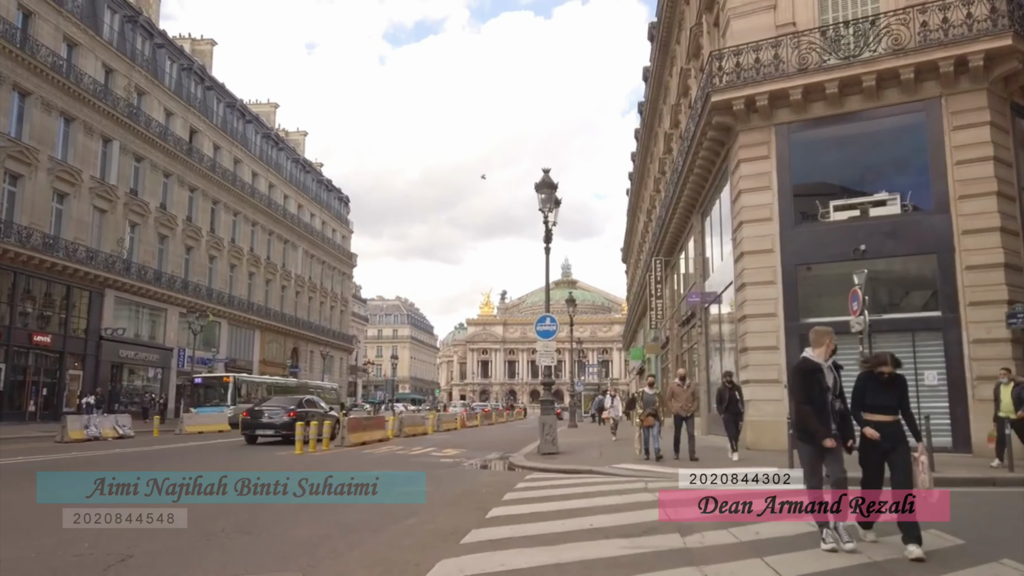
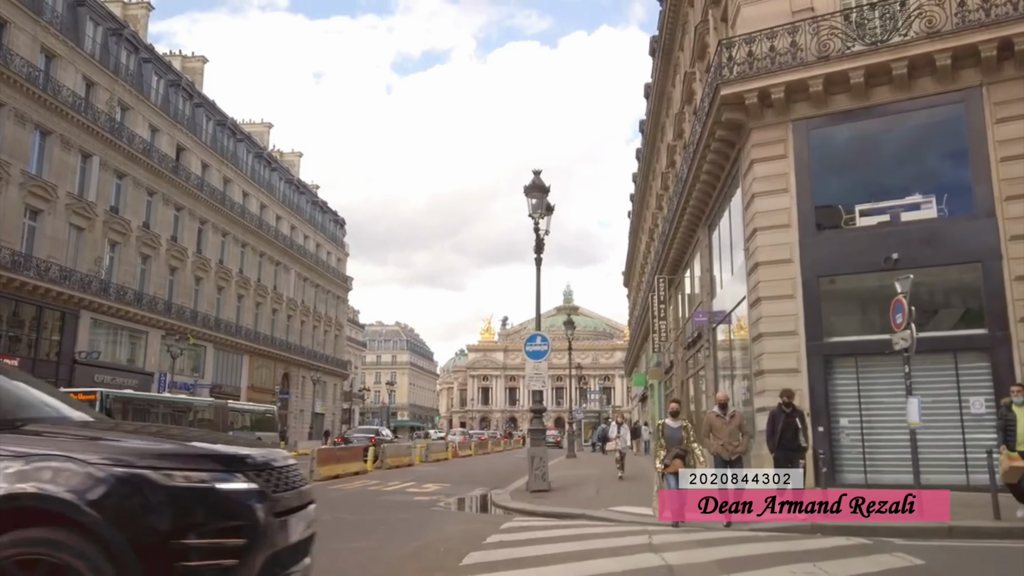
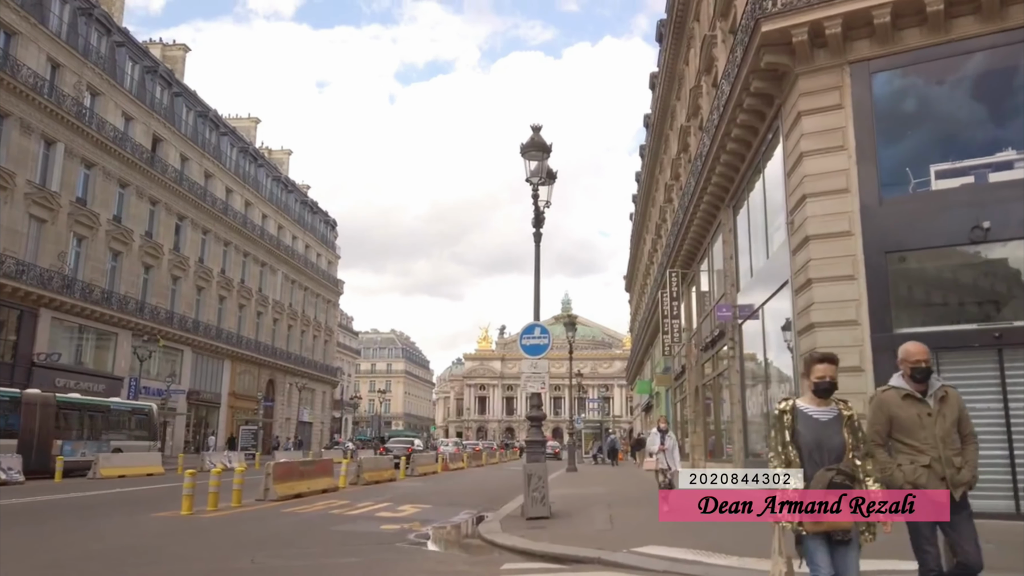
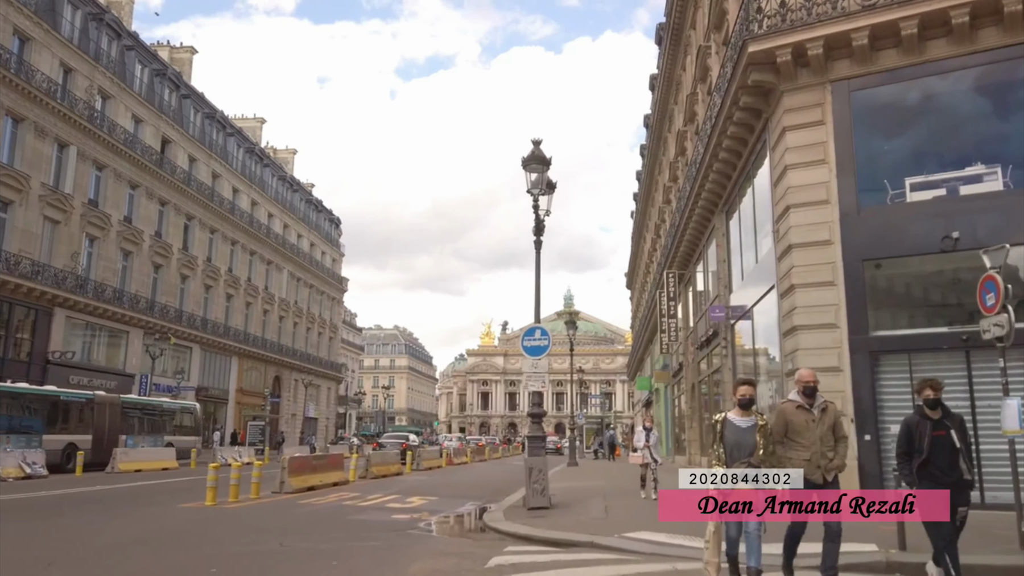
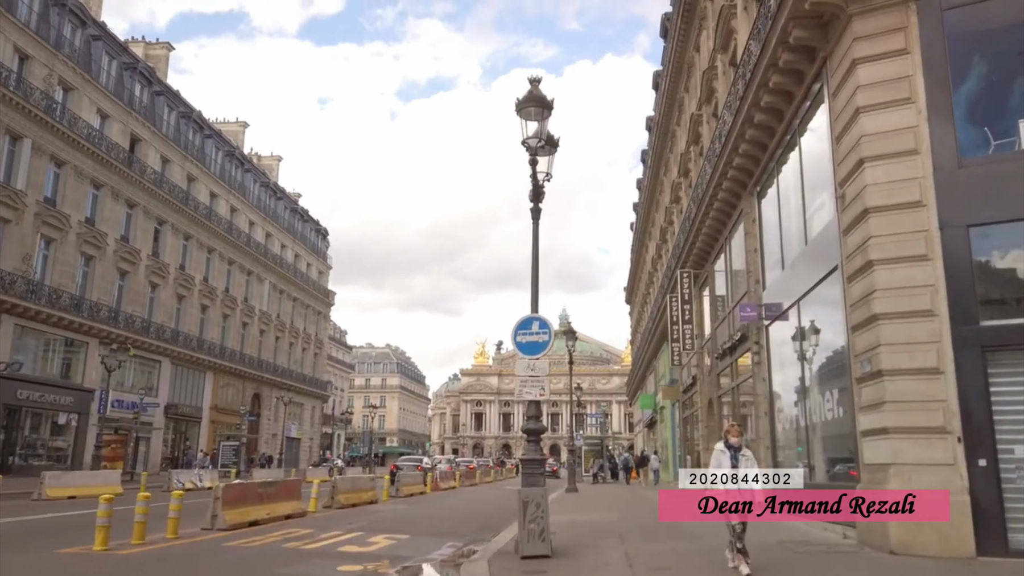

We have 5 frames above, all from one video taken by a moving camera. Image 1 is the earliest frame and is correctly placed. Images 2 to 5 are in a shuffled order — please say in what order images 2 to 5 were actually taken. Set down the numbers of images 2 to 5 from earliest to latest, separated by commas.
2, 4, 3, 5
